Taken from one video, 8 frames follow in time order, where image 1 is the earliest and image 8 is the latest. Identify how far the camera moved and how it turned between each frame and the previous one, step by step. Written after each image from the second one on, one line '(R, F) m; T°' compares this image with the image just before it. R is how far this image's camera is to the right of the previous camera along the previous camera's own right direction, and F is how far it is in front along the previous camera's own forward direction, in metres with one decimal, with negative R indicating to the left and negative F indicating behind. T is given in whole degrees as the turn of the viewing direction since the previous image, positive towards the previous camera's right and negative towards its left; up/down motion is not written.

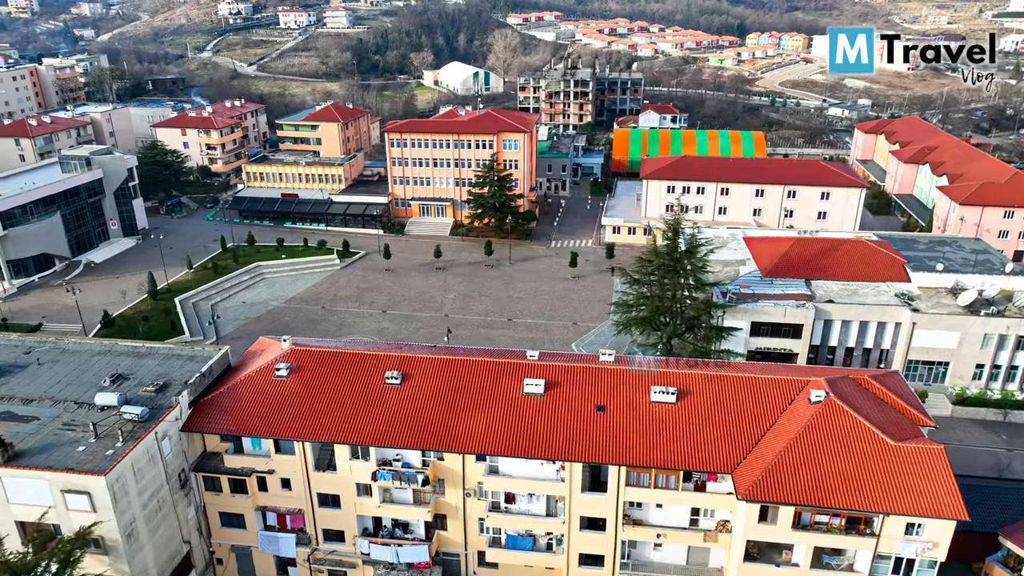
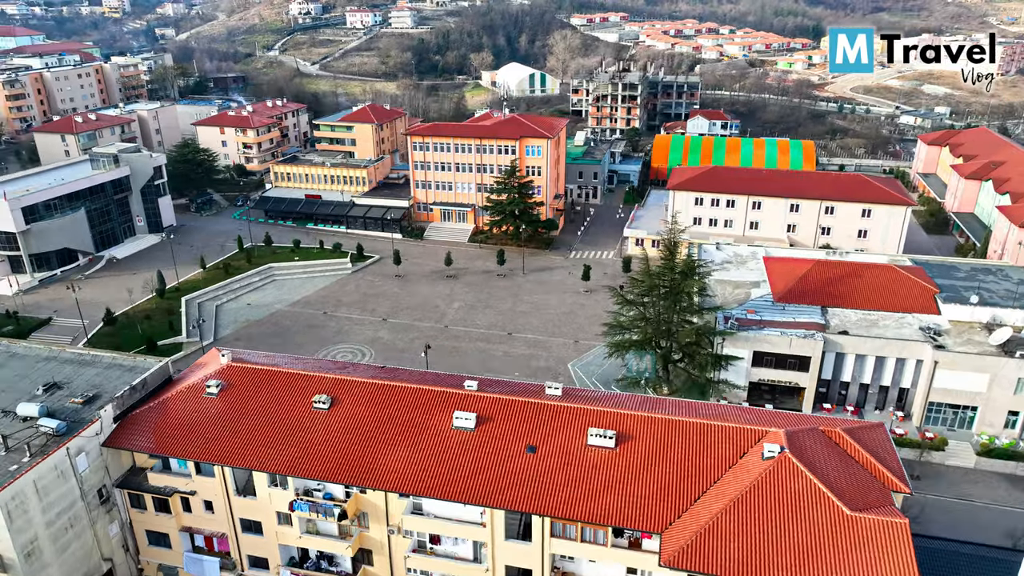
(+4.1, +1.9) m; -5°
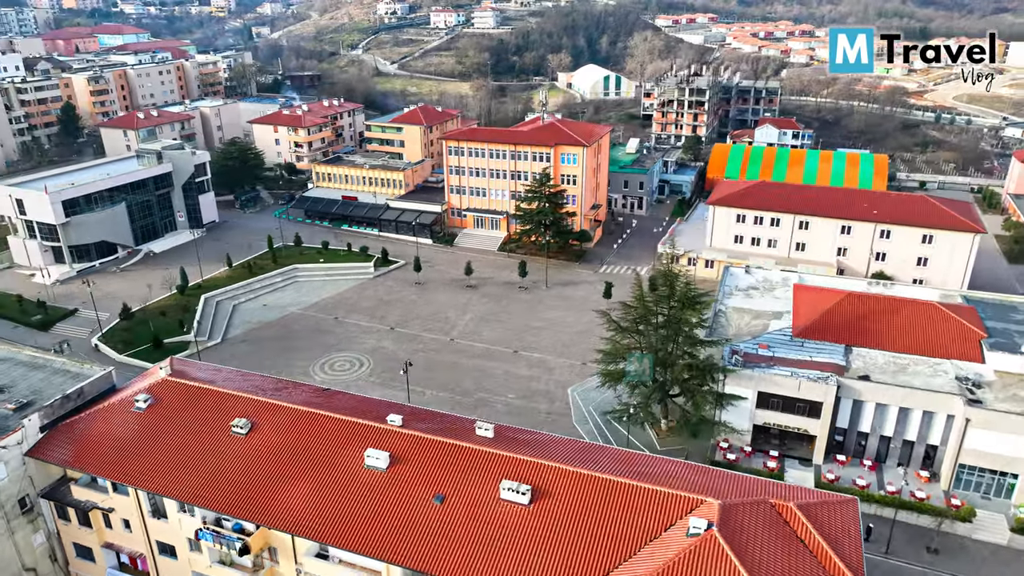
(+4.5, +2.2) m; -7°
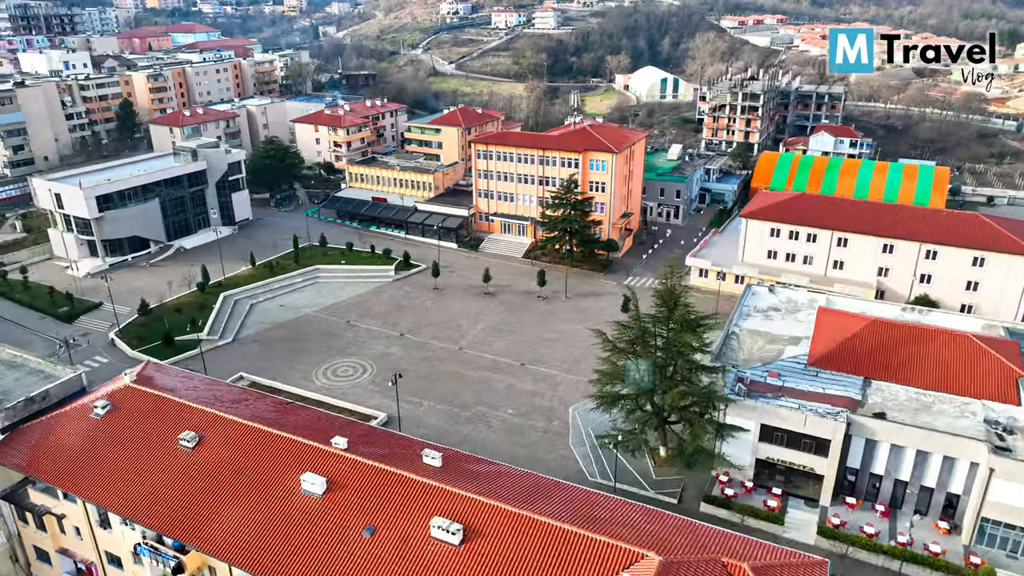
(+3.0, +1.4) m; -5°
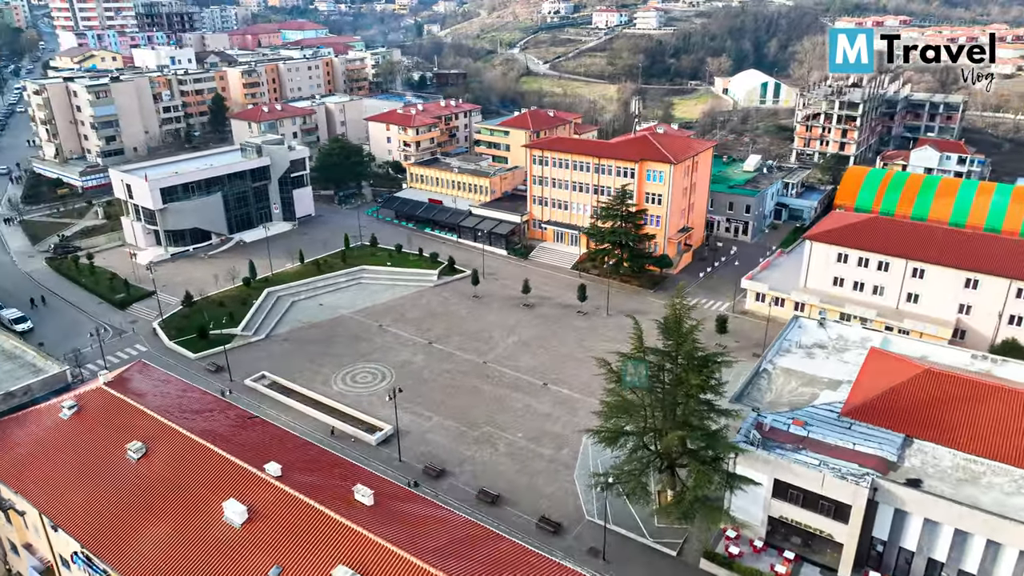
(+3.9, +2.0) m; -8°
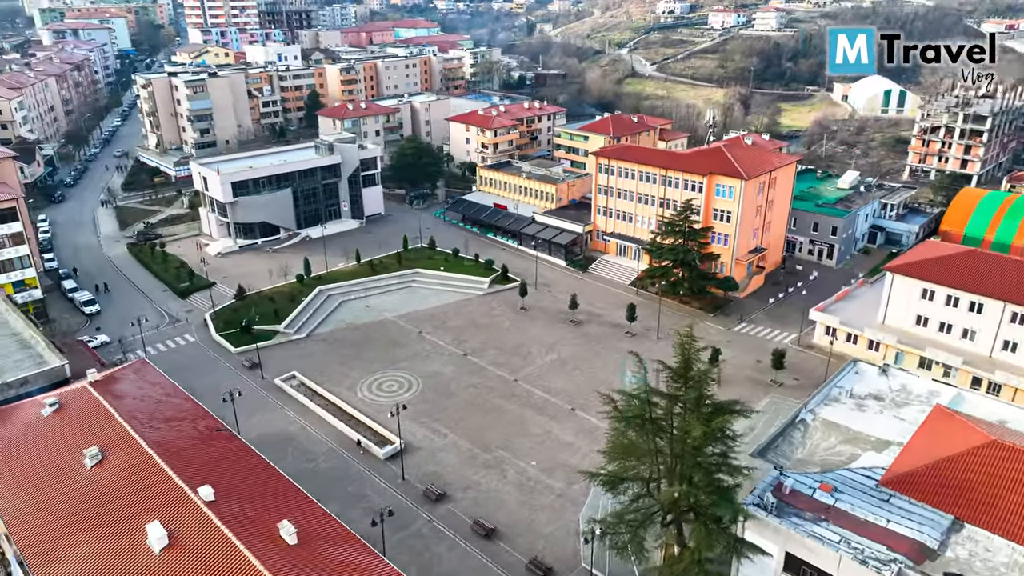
(+3.8, +2.2) m; -9°
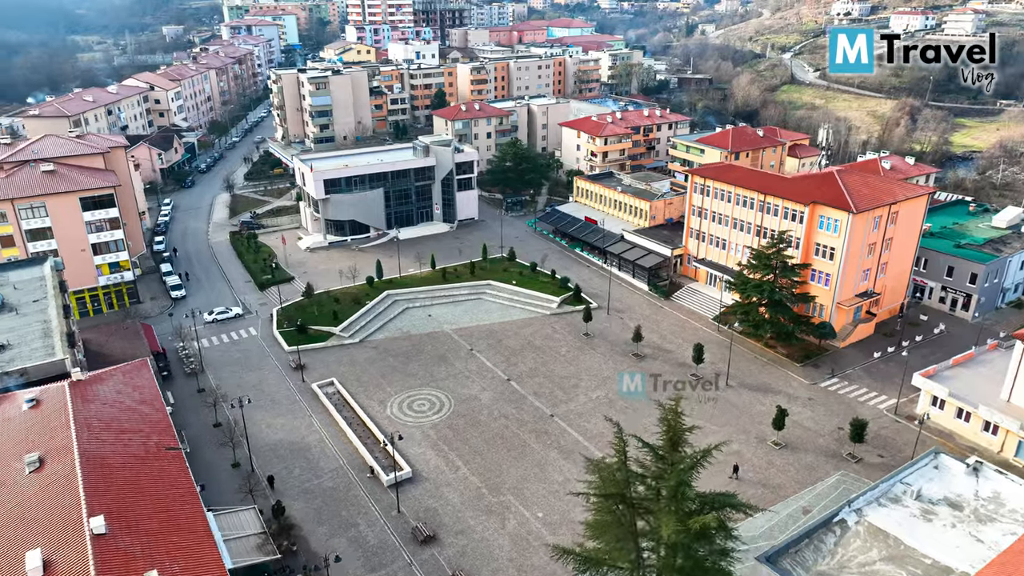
(+5.3, +3.4) m; -12°
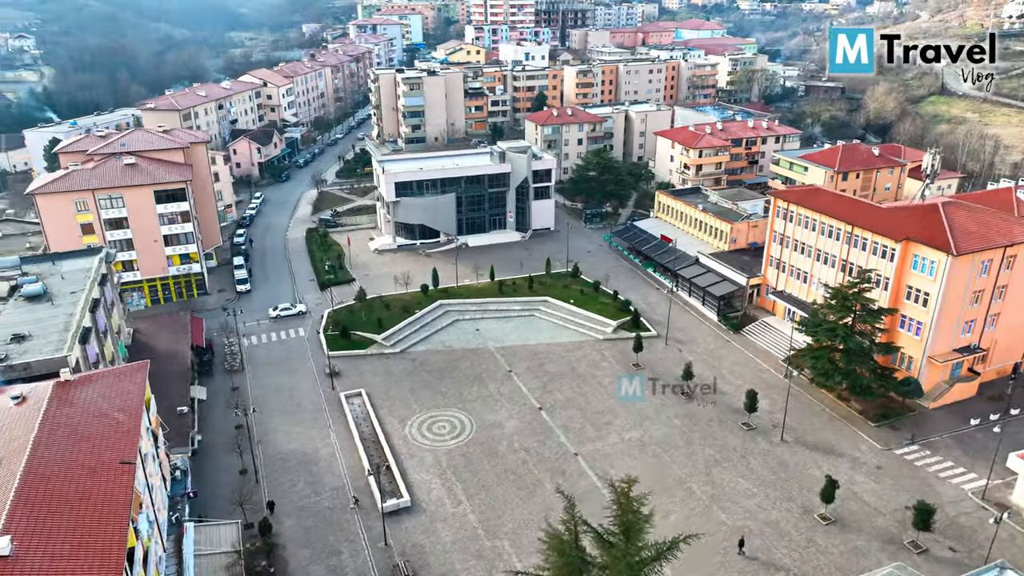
(+4.3, +2.8) m; -10°
